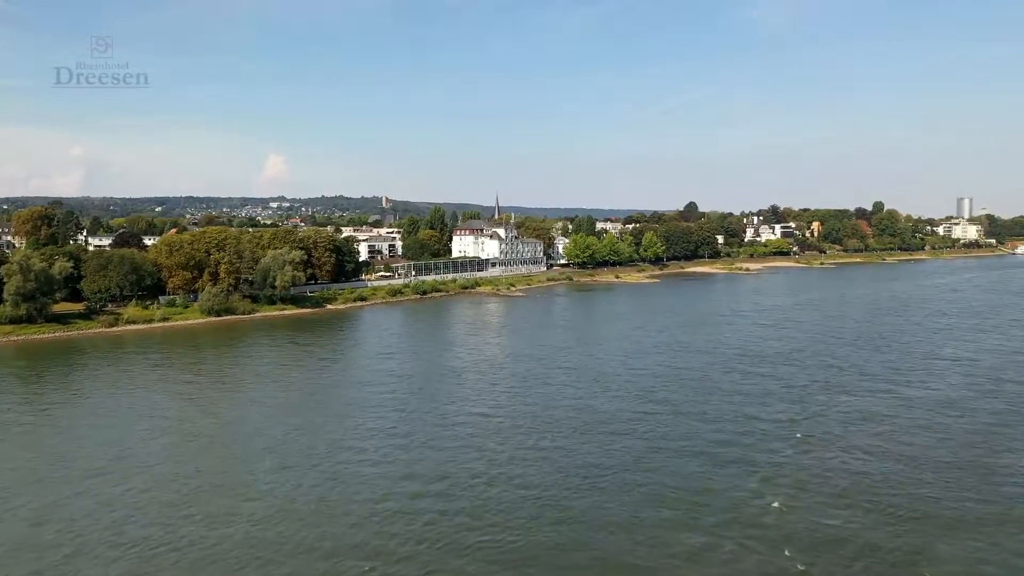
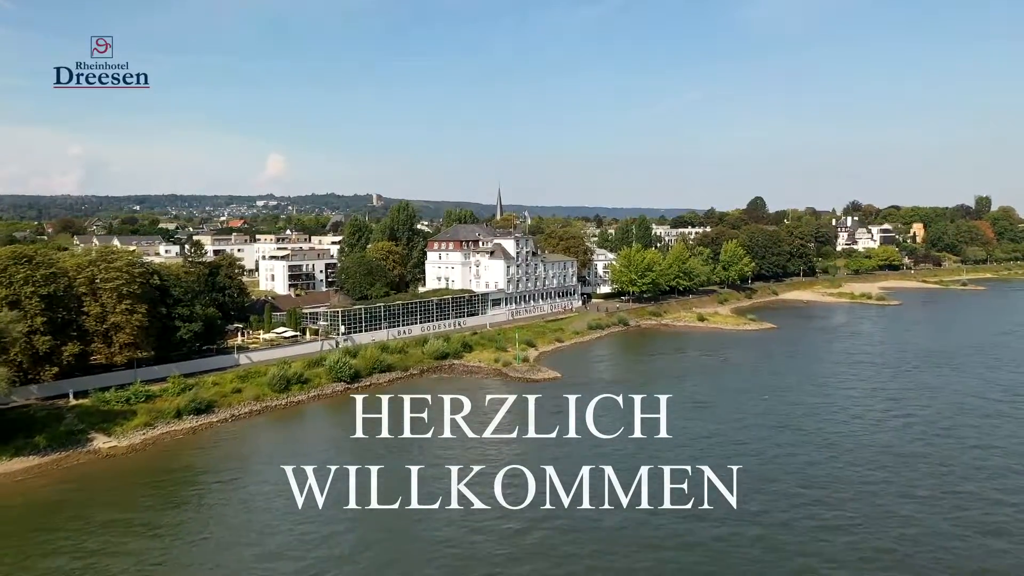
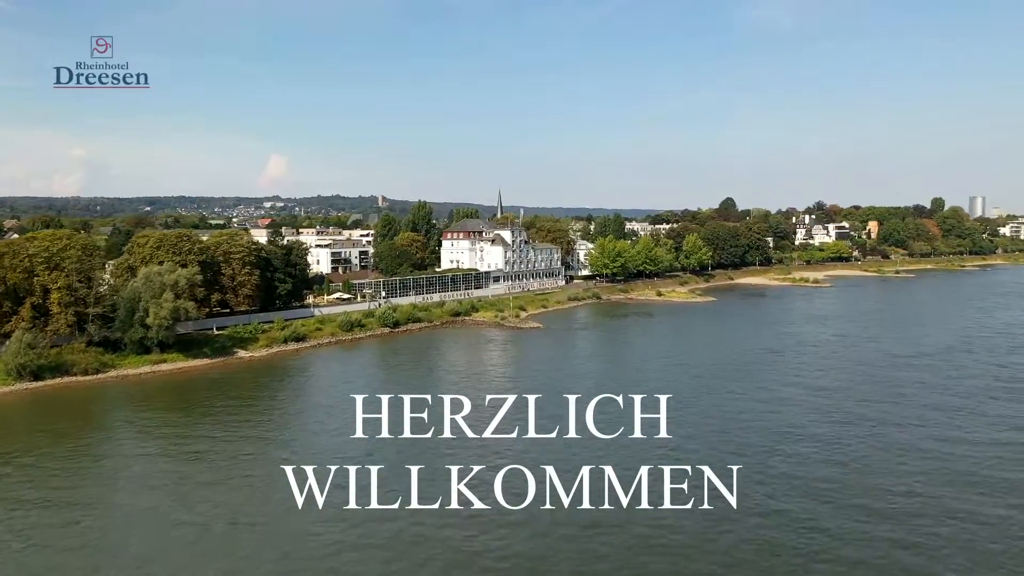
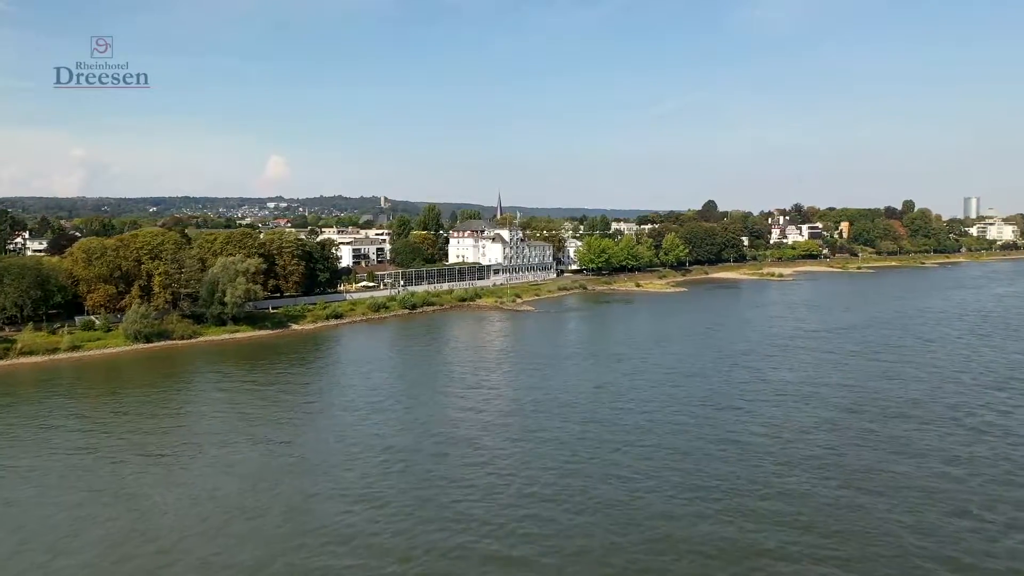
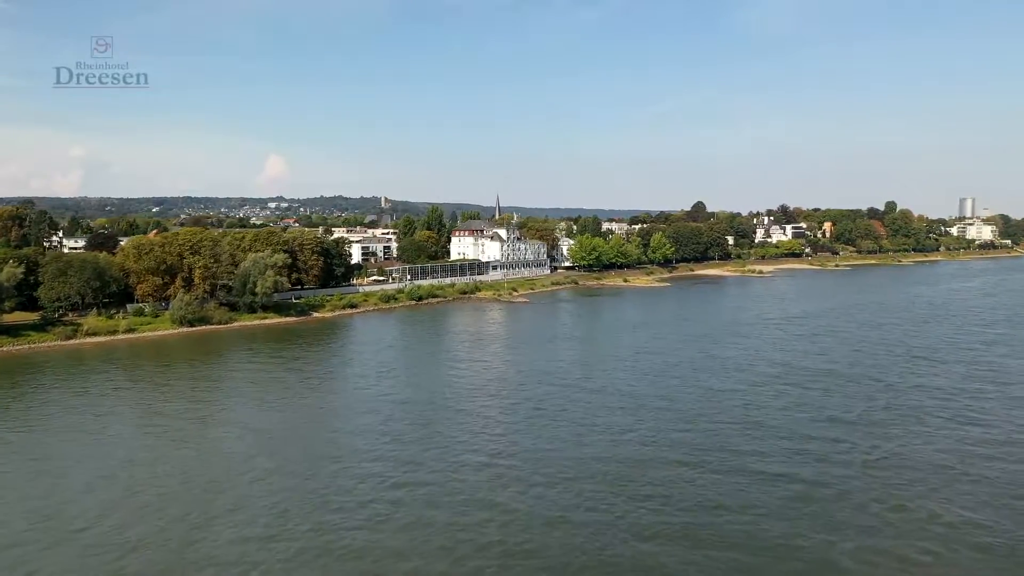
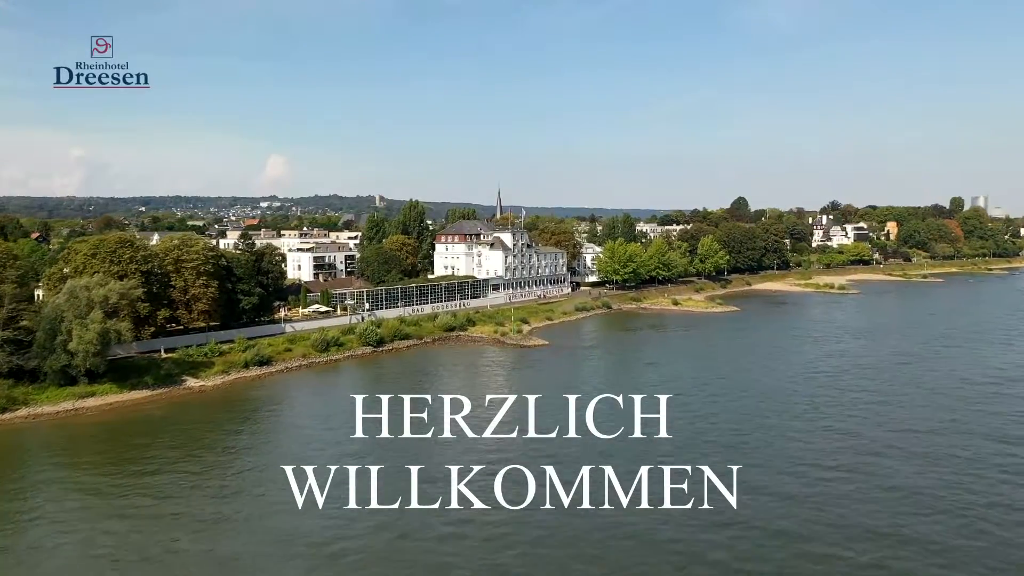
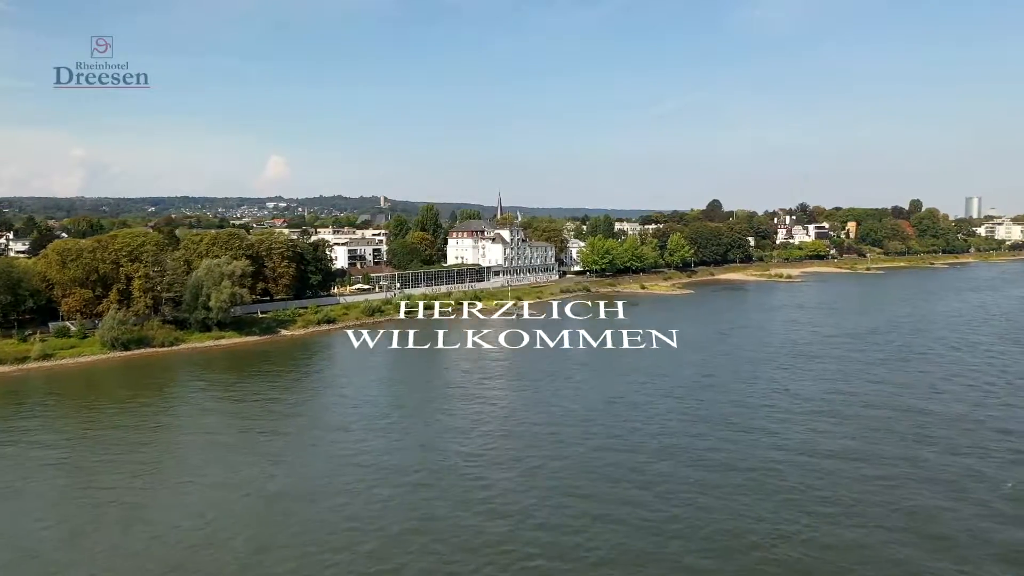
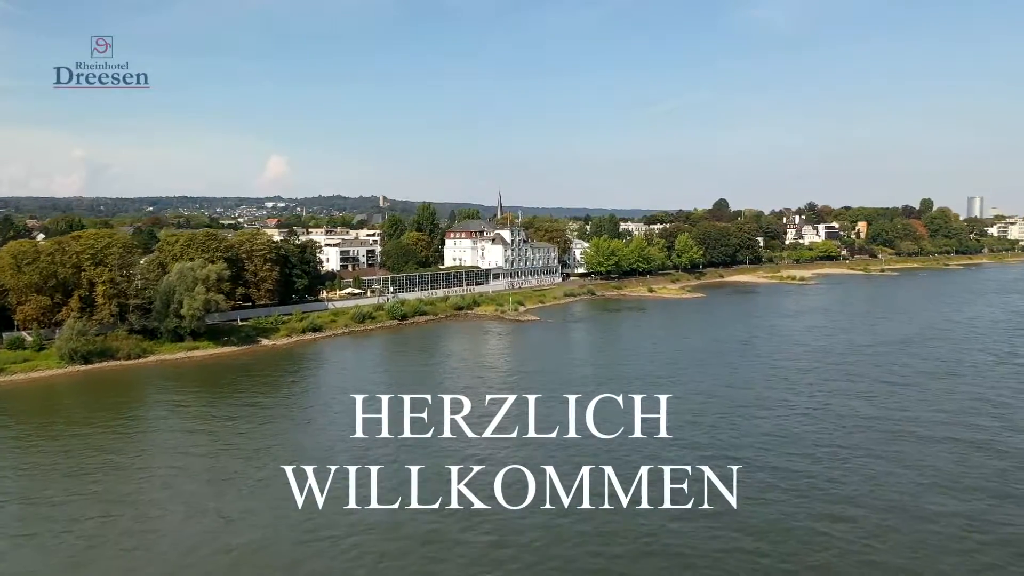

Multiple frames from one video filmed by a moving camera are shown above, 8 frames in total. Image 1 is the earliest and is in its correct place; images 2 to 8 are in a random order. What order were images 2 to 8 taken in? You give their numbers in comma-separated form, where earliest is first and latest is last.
5, 4, 7, 8, 3, 6, 2
